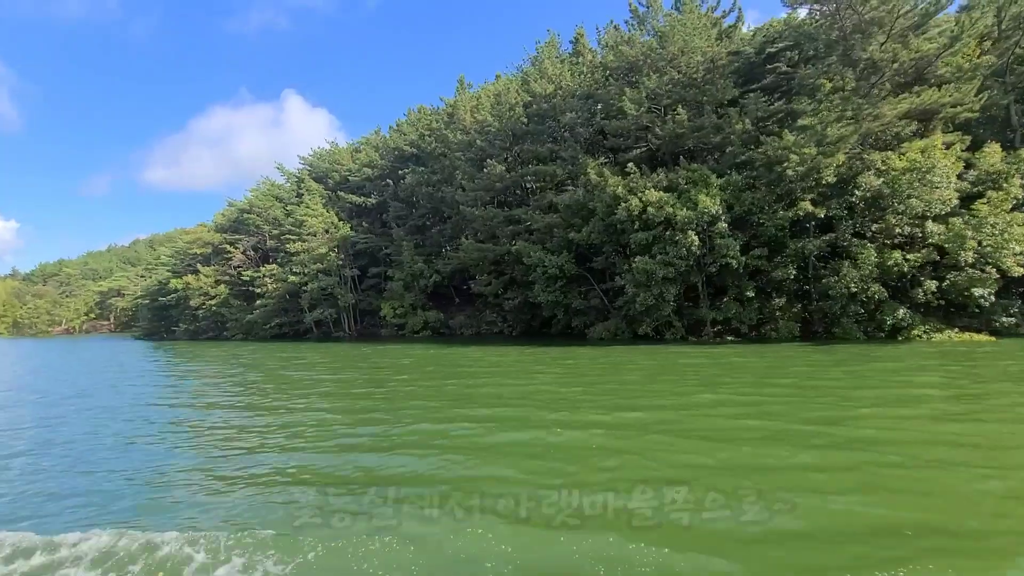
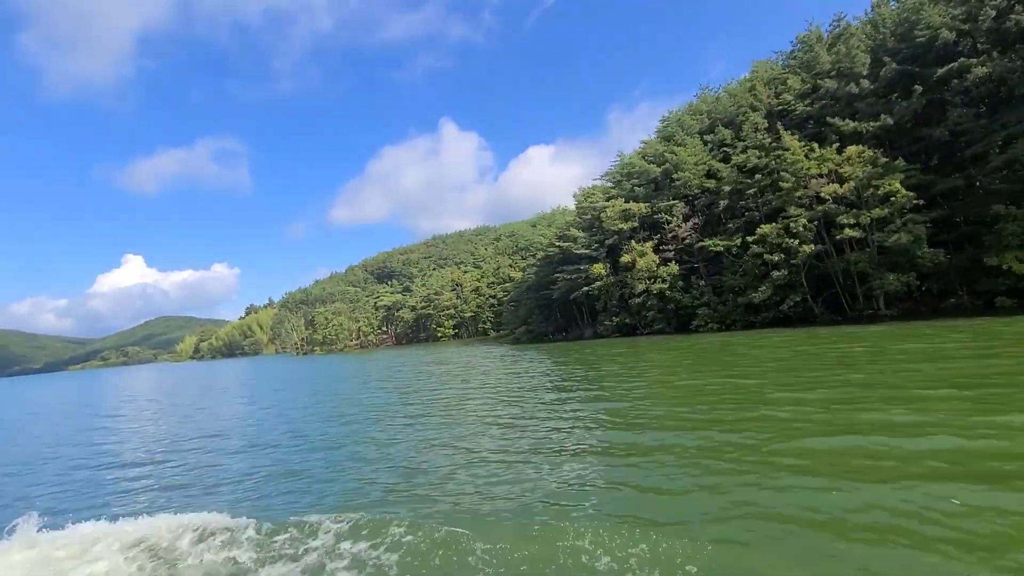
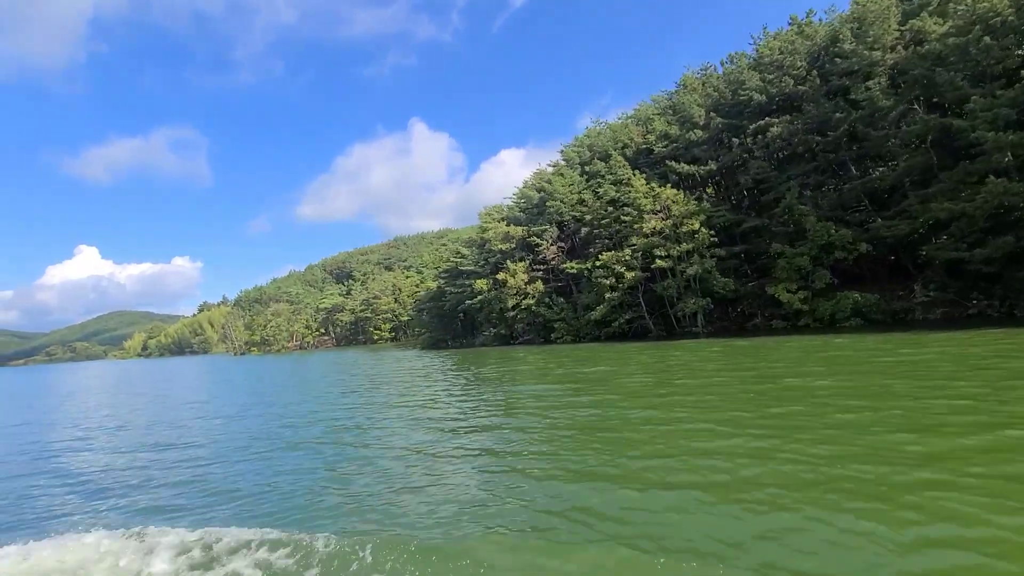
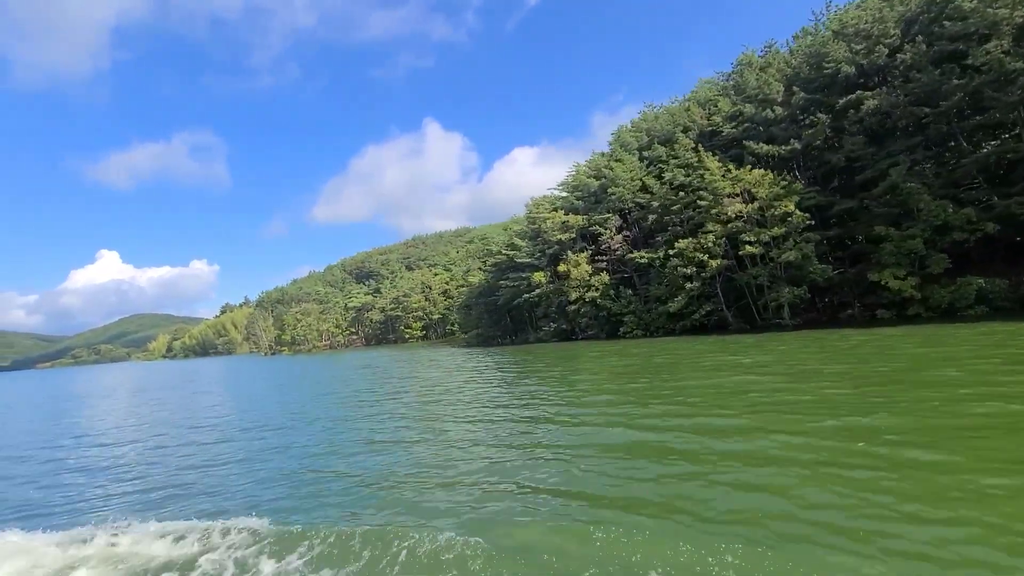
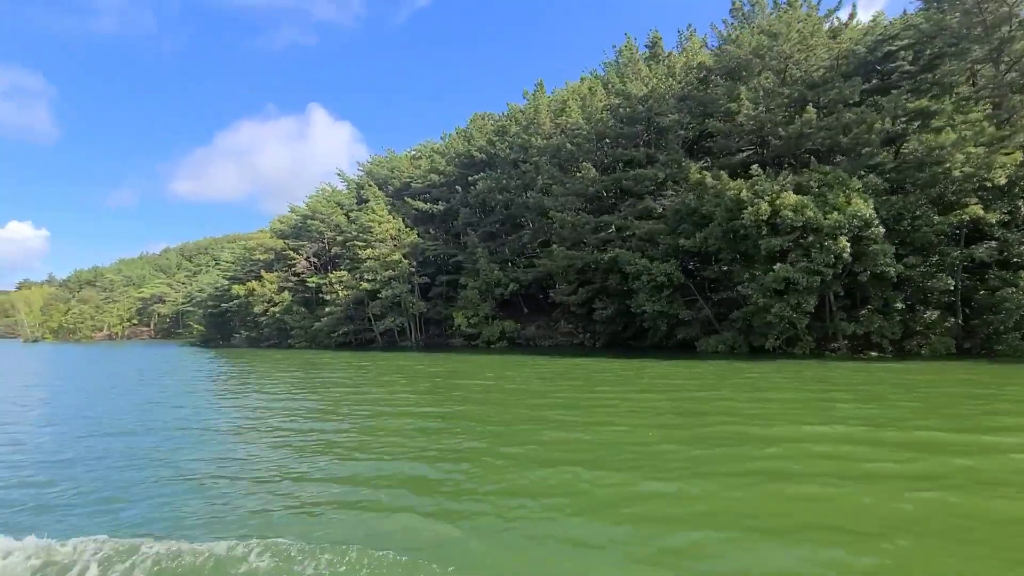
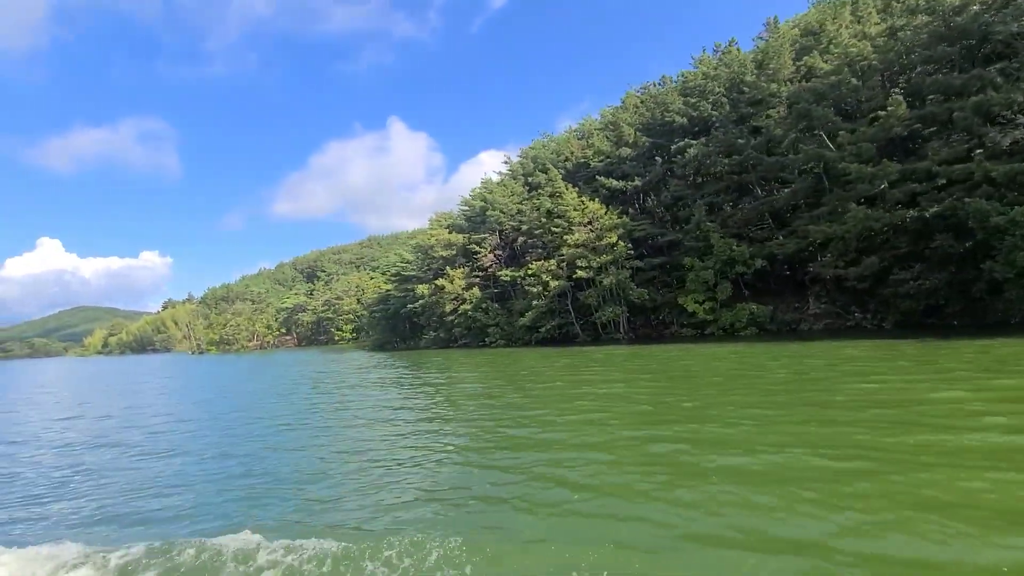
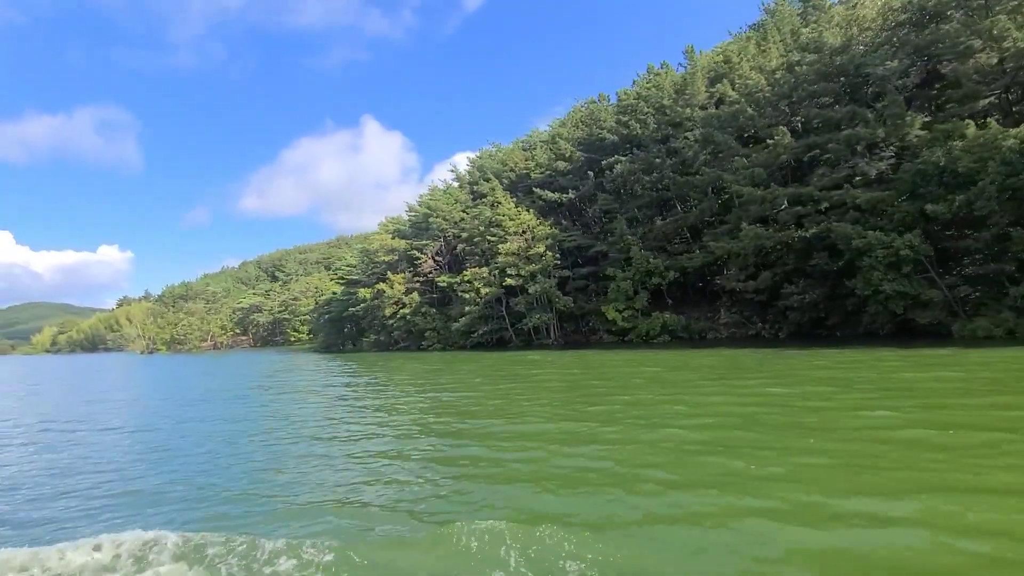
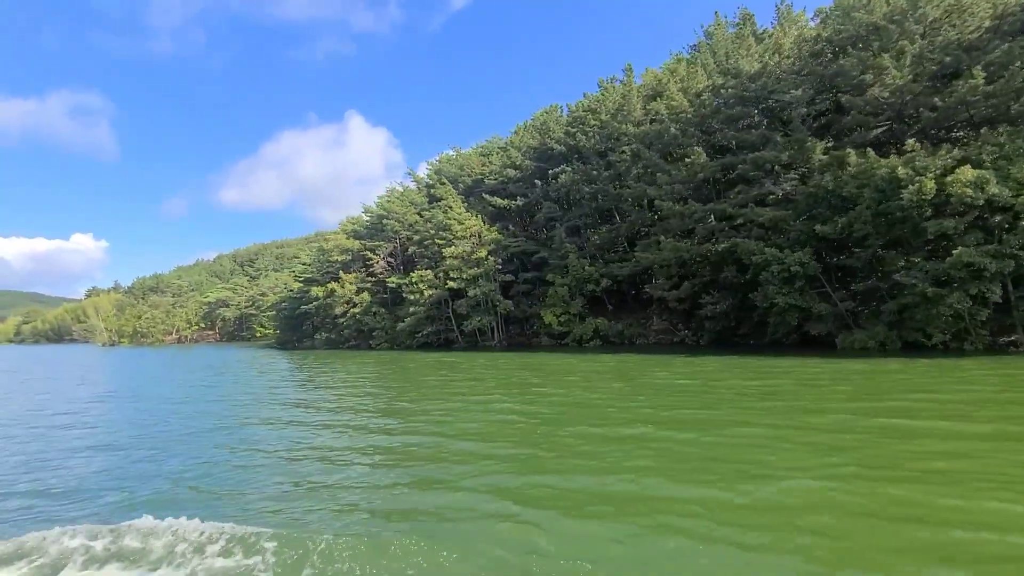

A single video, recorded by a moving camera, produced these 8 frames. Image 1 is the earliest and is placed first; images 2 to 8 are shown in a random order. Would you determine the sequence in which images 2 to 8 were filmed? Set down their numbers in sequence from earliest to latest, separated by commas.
5, 8, 7, 6, 3, 4, 2
